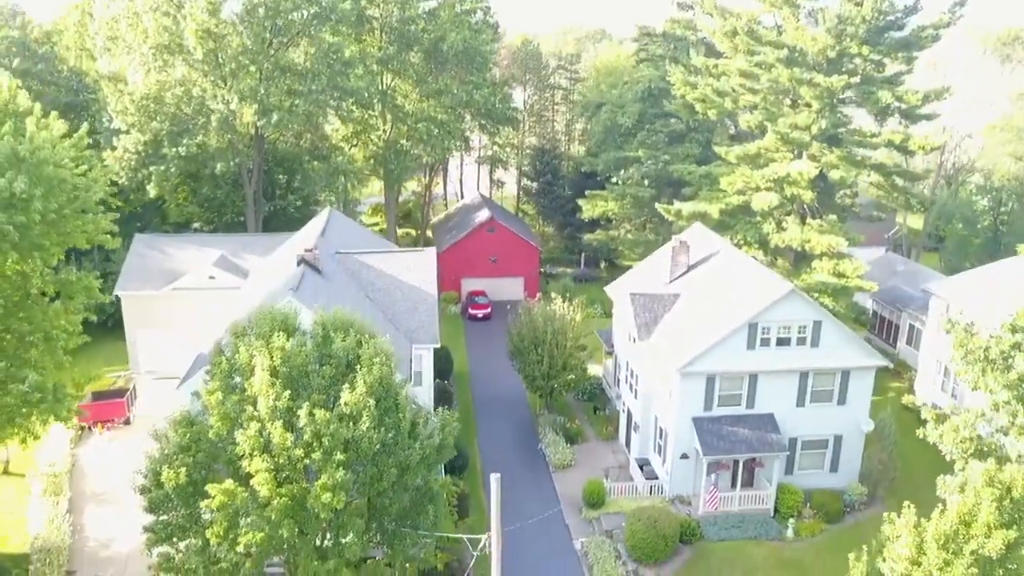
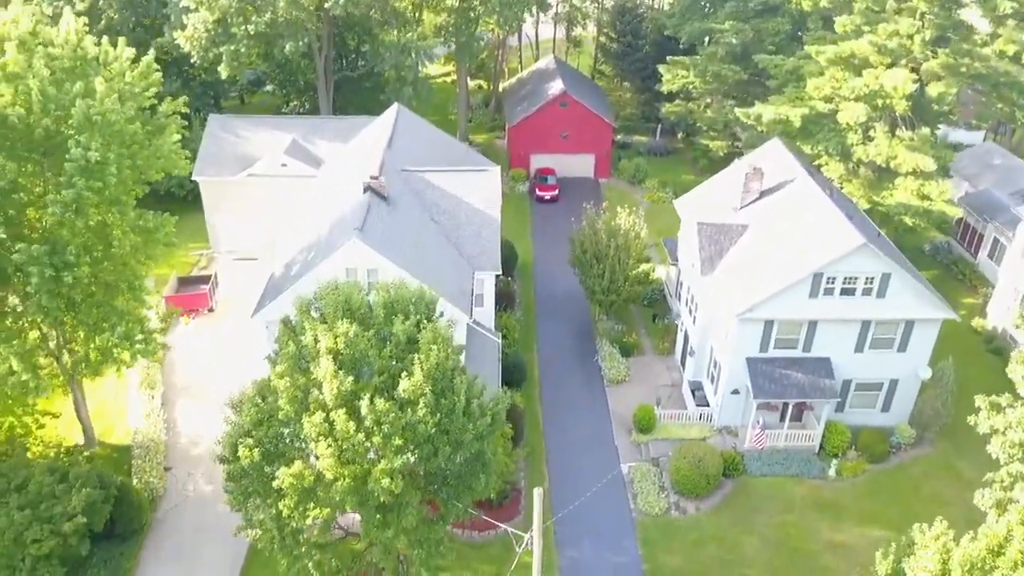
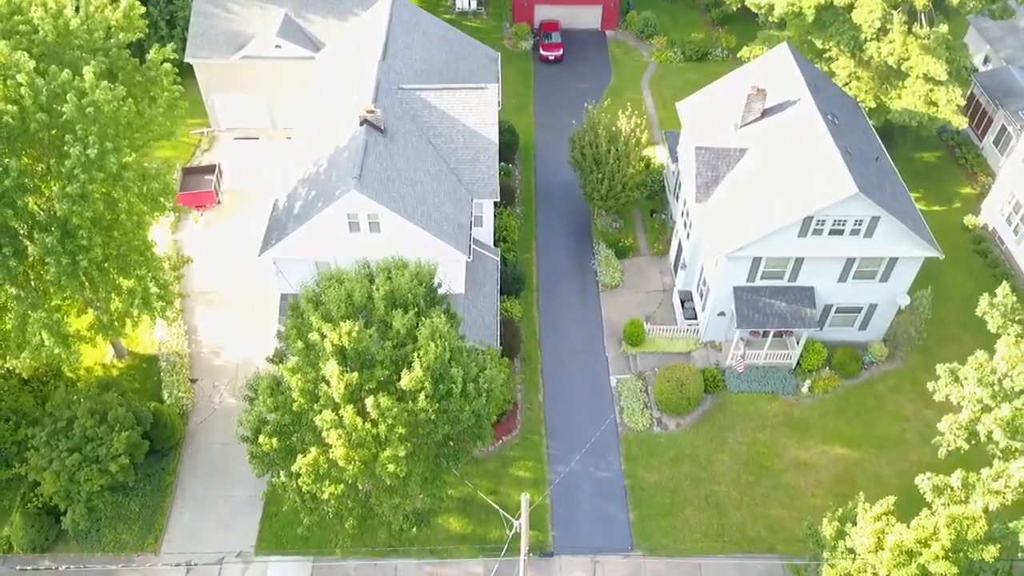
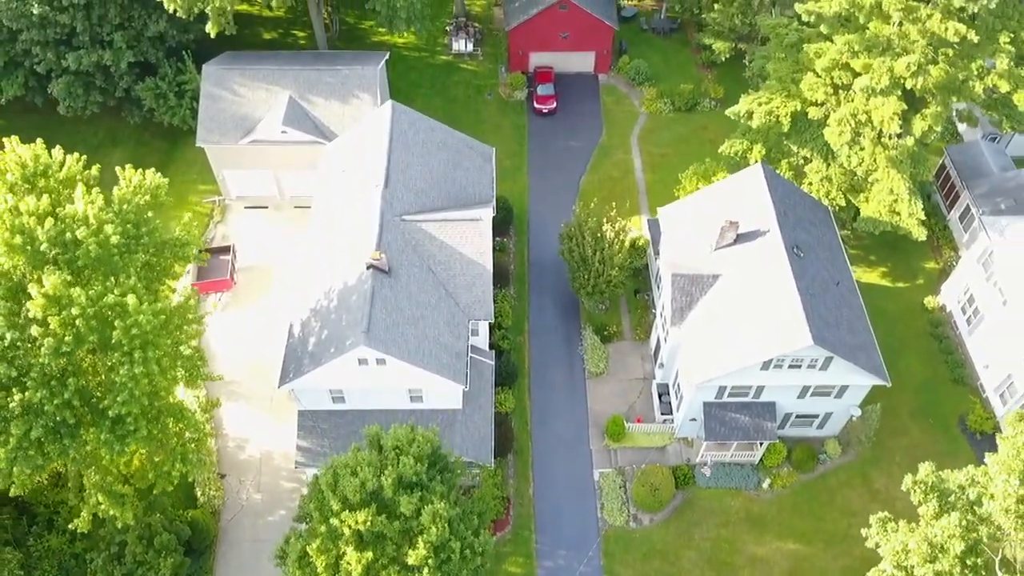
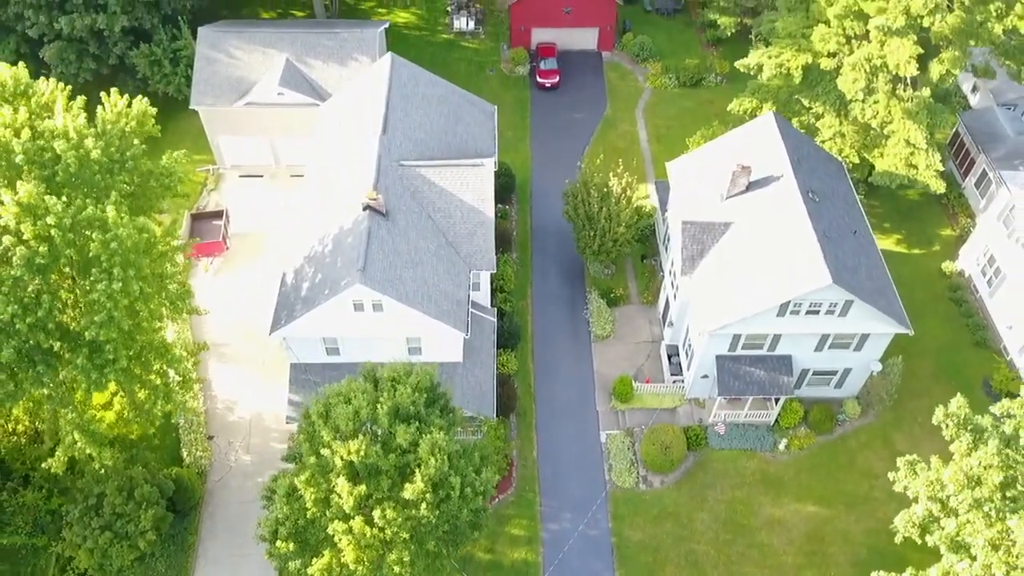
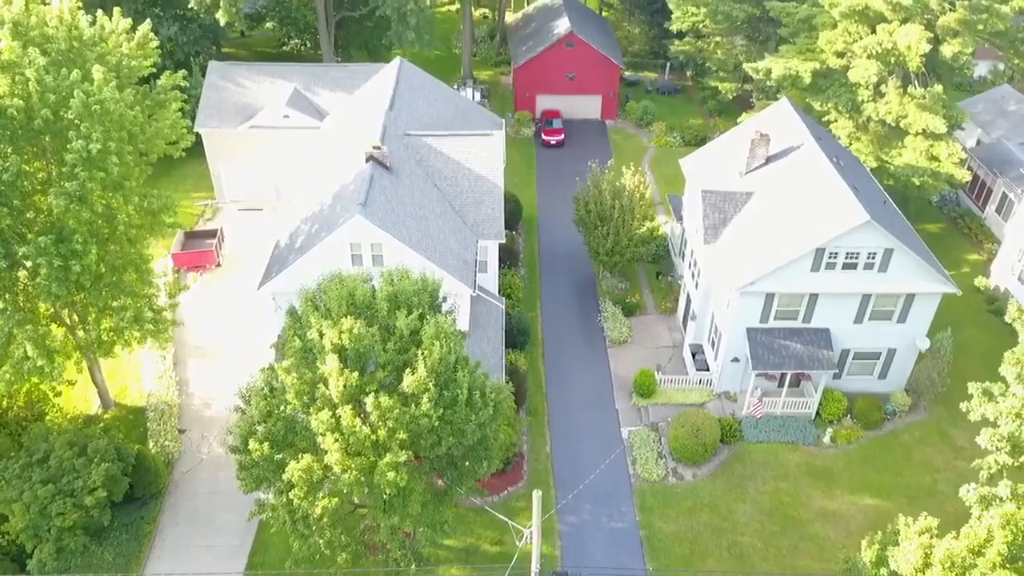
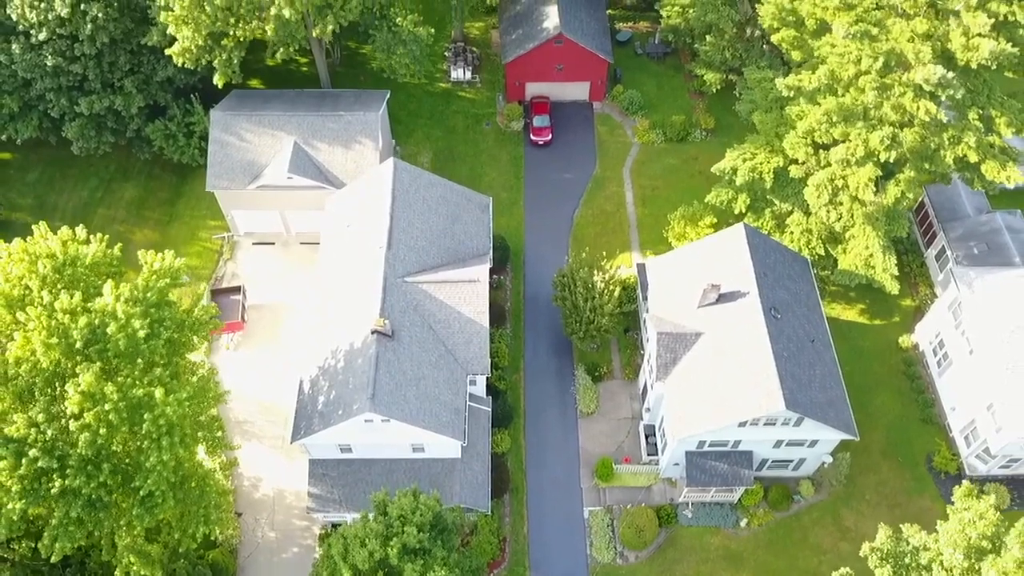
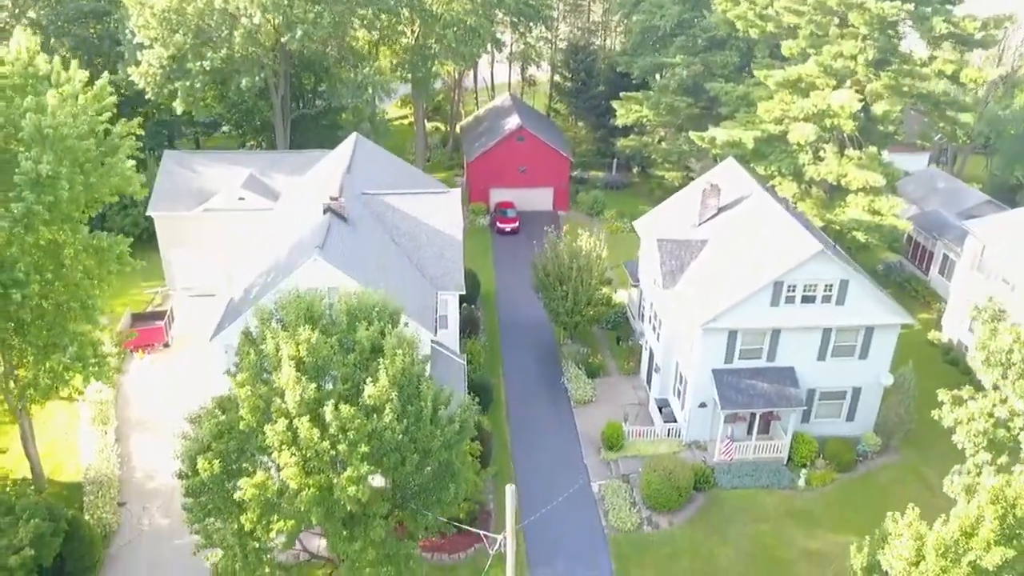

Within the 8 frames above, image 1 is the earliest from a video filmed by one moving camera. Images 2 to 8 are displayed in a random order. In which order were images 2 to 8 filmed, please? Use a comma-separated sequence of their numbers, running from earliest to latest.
8, 2, 6, 3, 5, 4, 7
